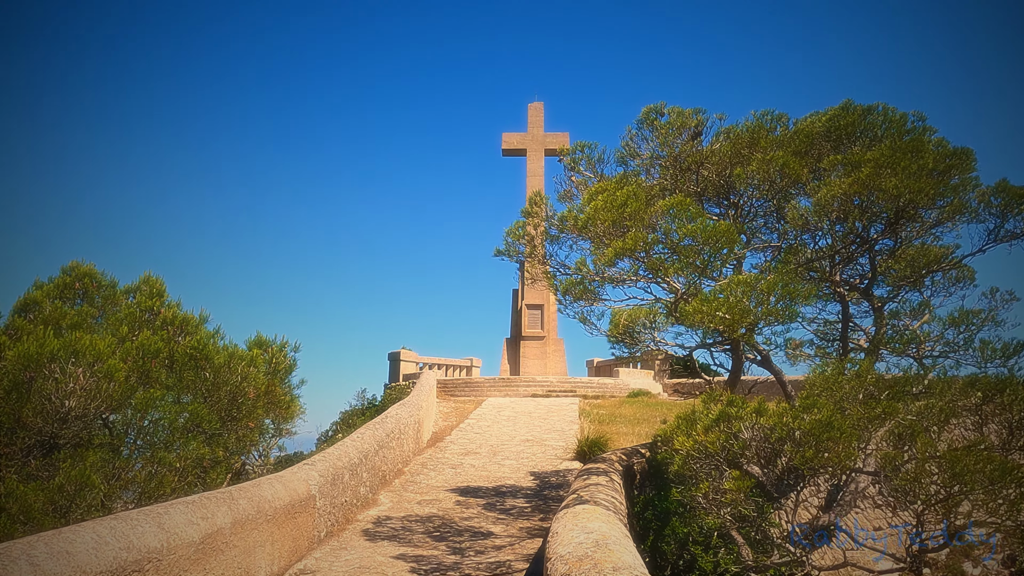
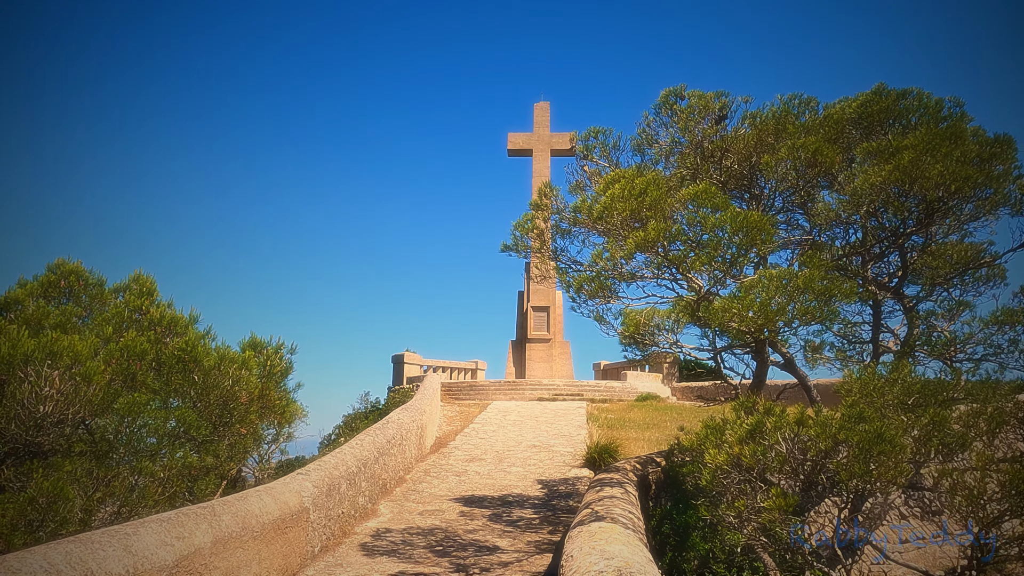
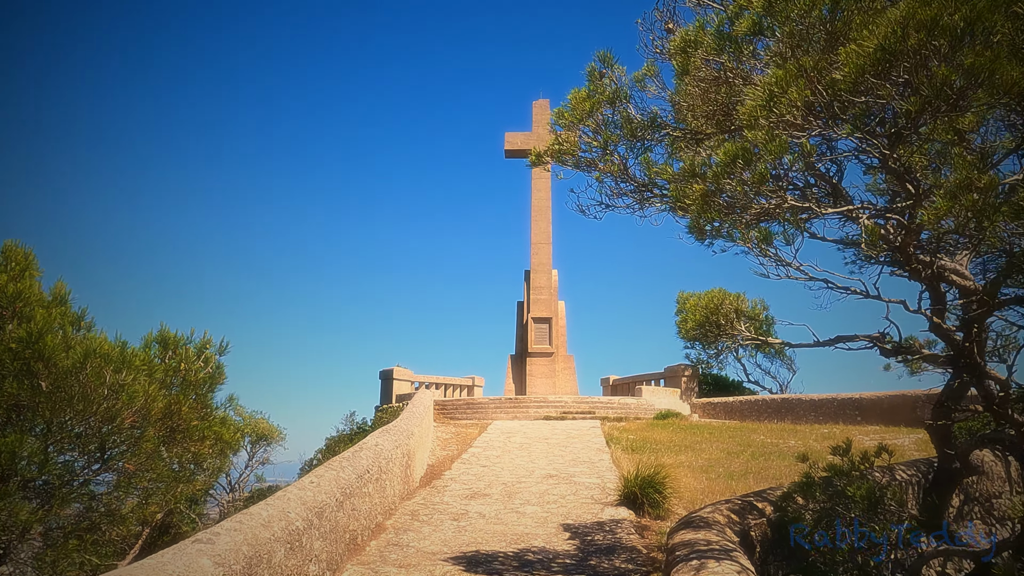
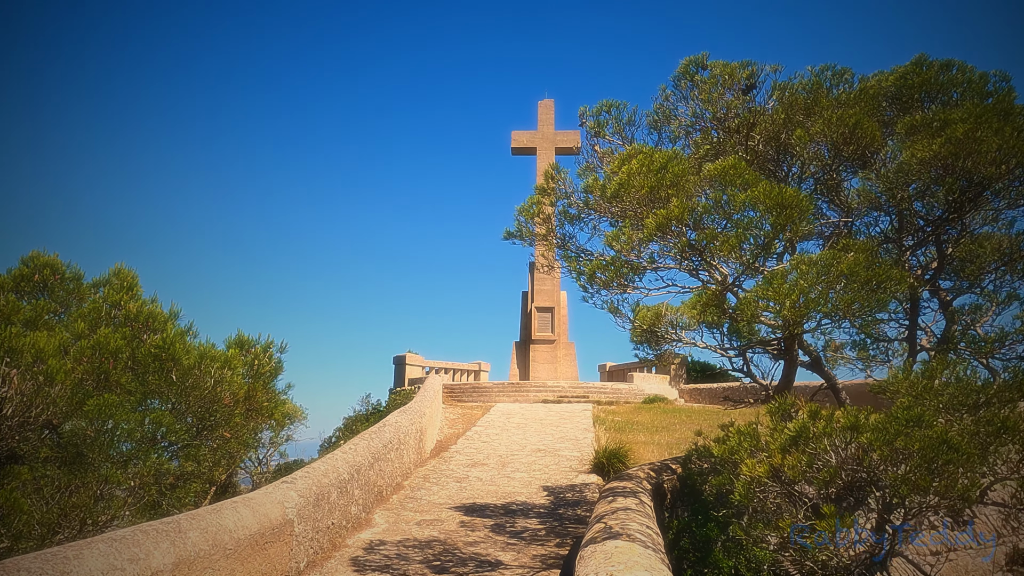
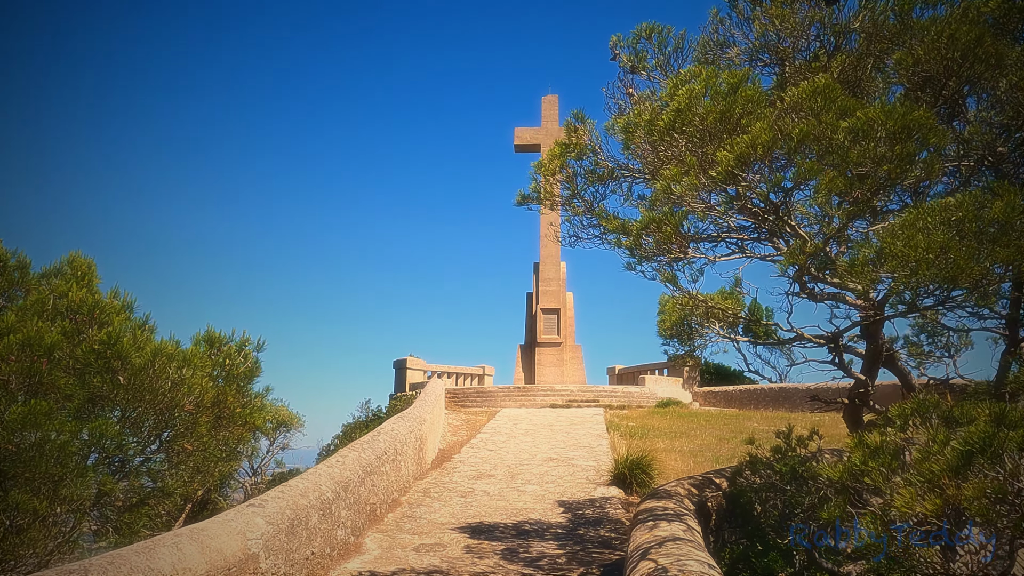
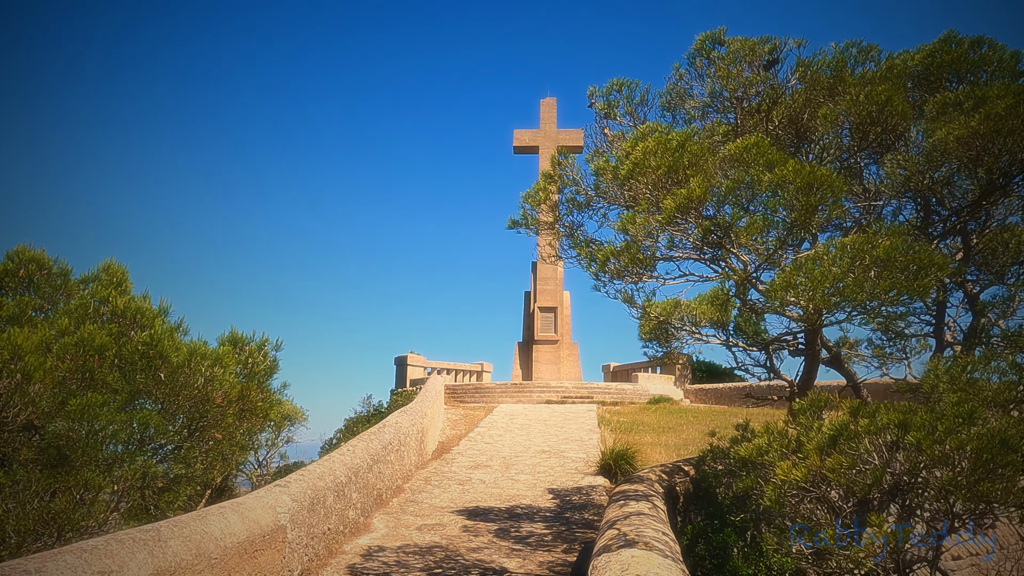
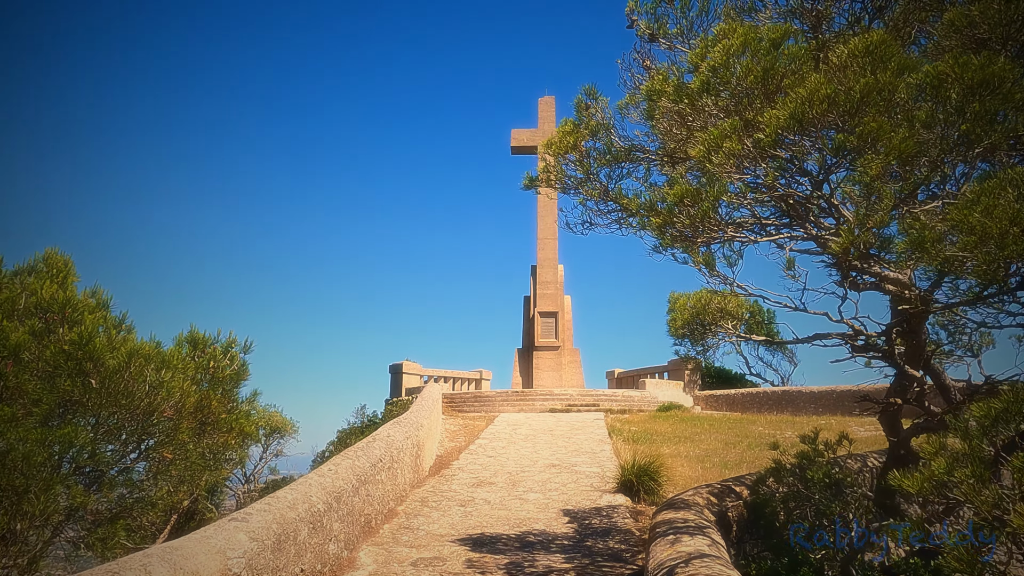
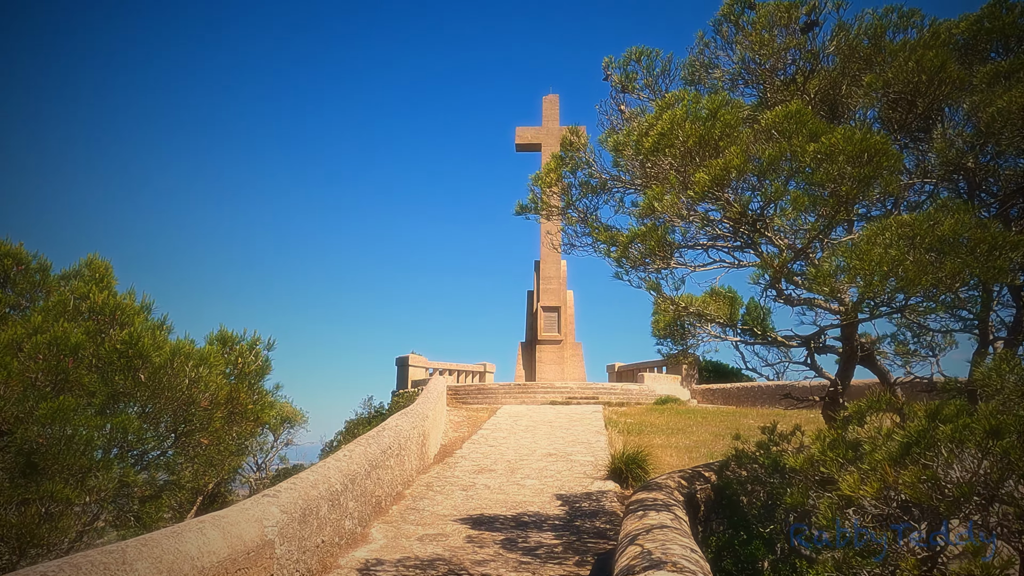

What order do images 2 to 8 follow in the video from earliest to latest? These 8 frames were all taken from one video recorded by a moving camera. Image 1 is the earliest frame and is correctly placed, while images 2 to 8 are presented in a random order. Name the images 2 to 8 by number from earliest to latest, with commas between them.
2, 4, 6, 8, 5, 7, 3
